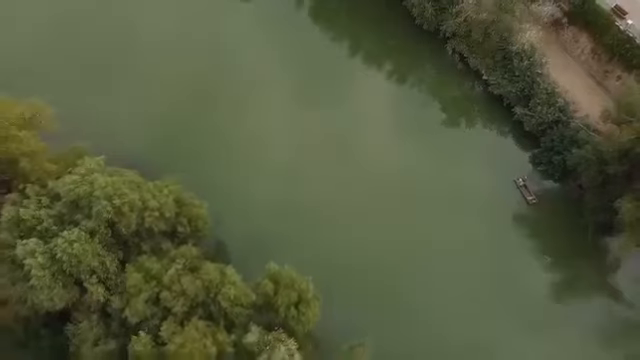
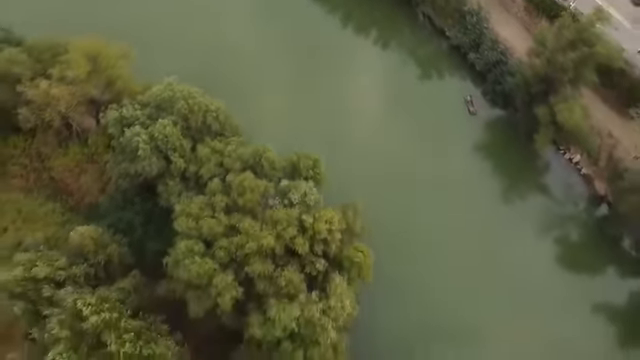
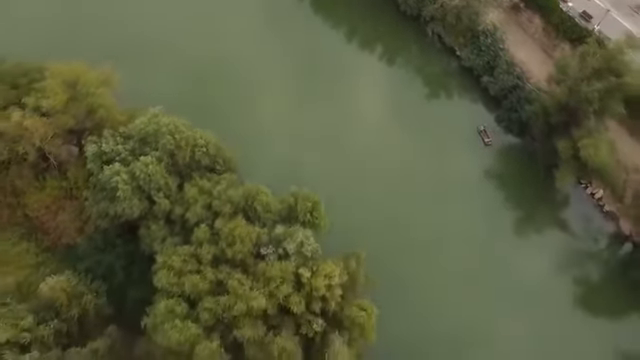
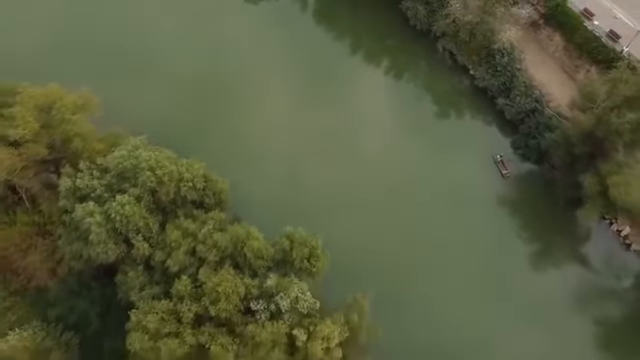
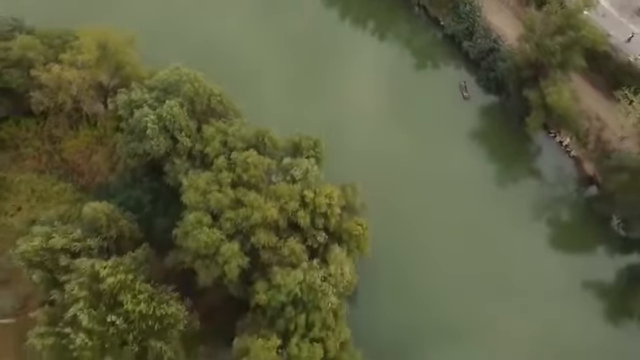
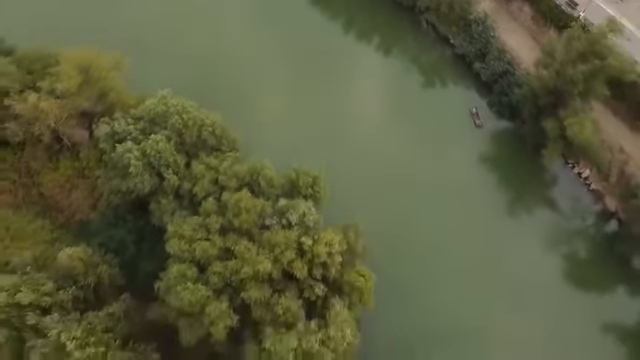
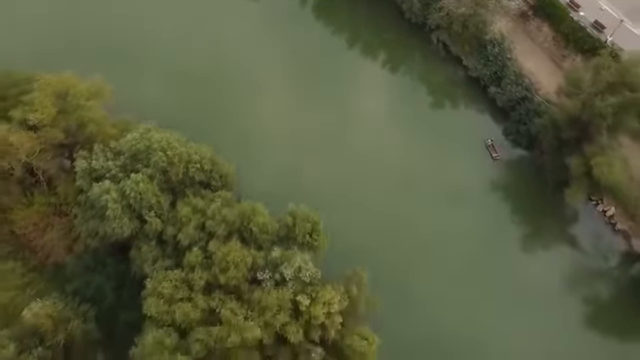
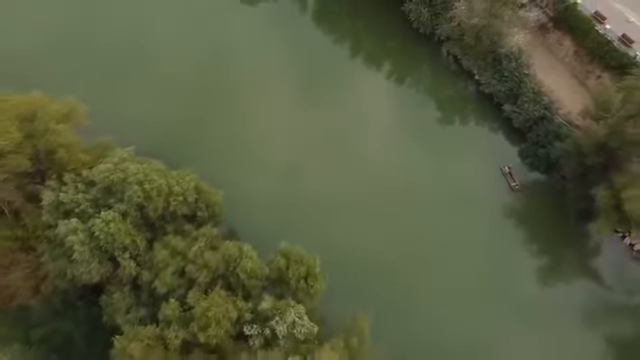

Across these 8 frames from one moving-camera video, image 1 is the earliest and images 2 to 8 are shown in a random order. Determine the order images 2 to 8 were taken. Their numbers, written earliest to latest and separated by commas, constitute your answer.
8, 4, 7, 3, 6, 2, 5
